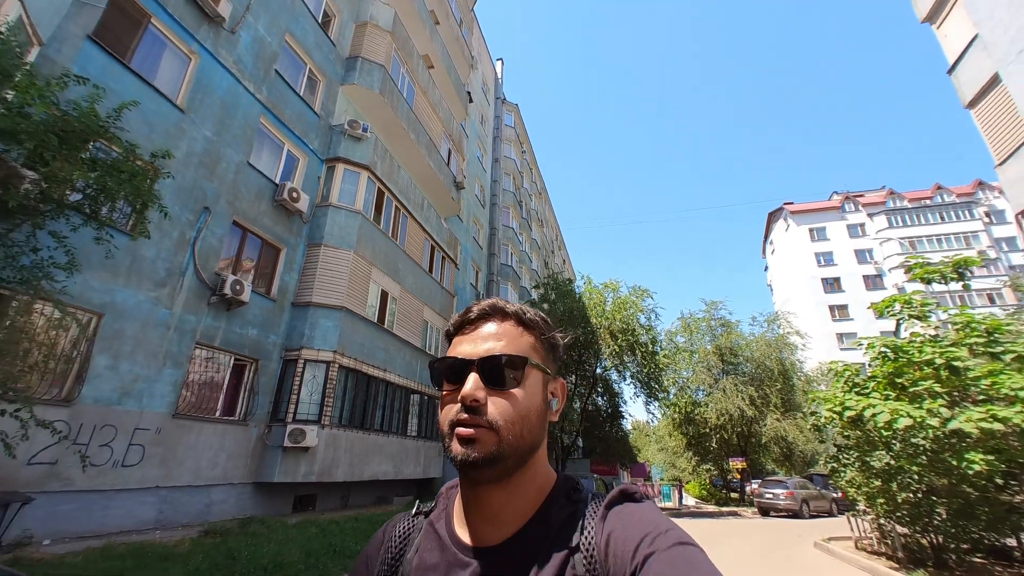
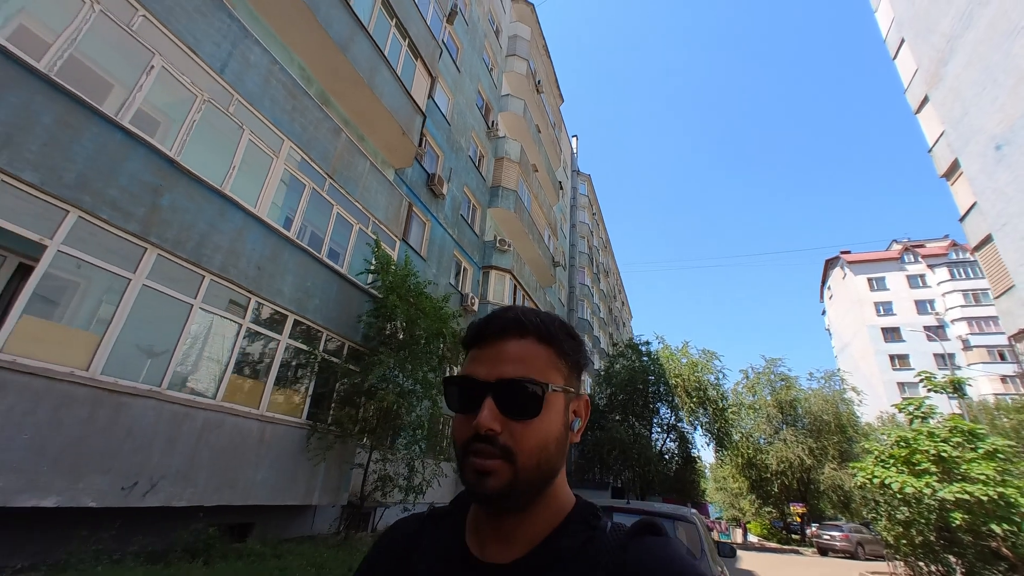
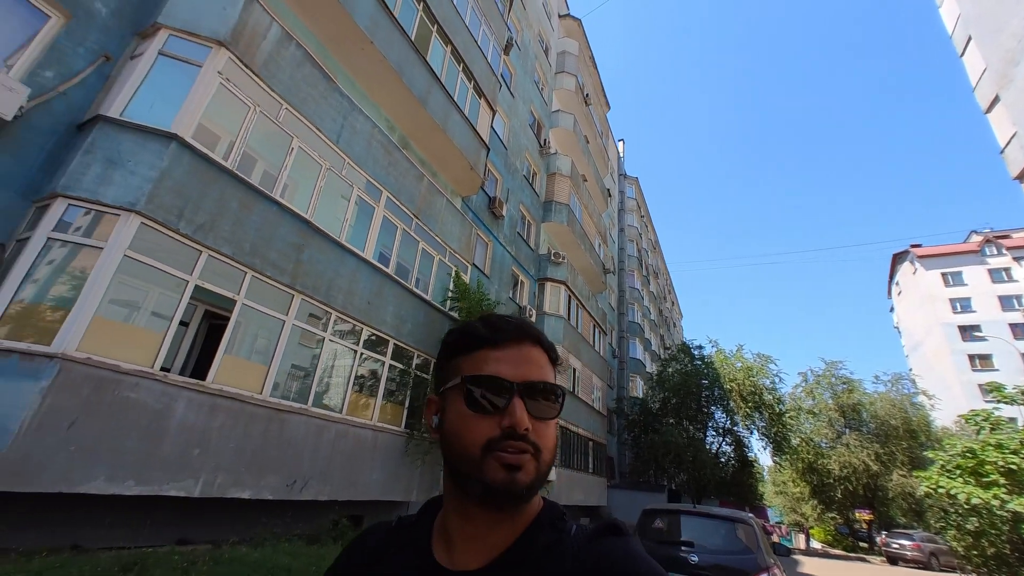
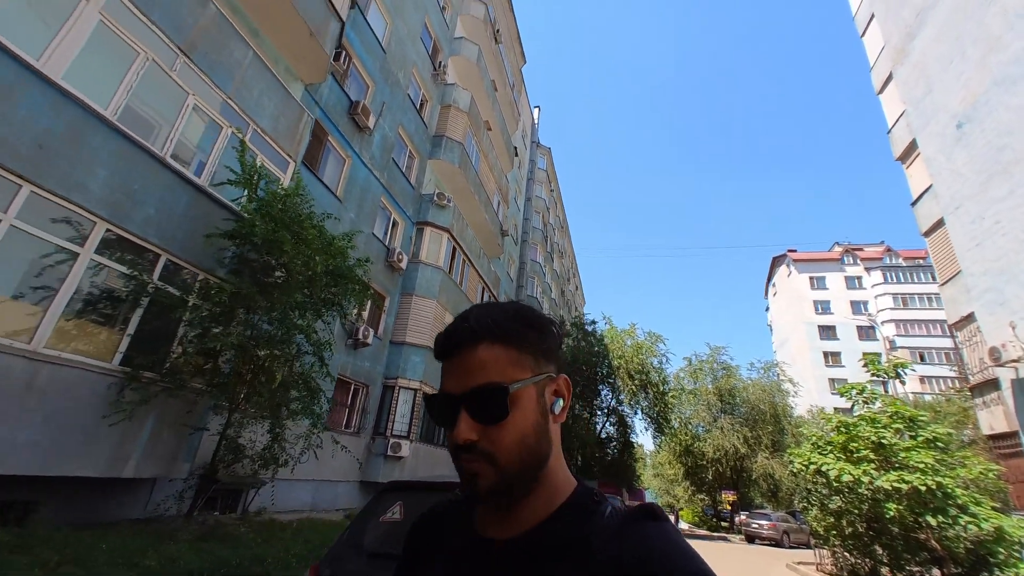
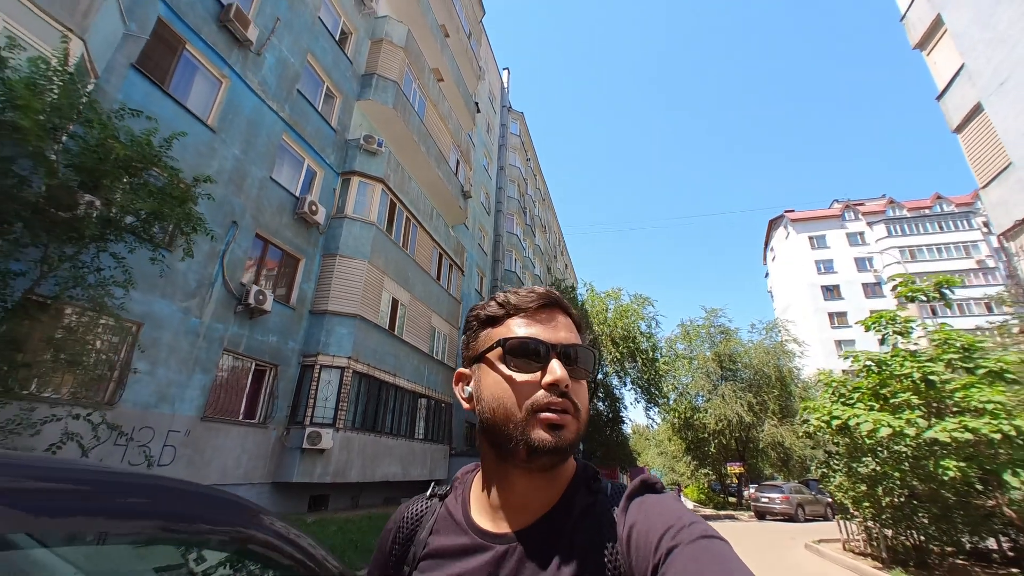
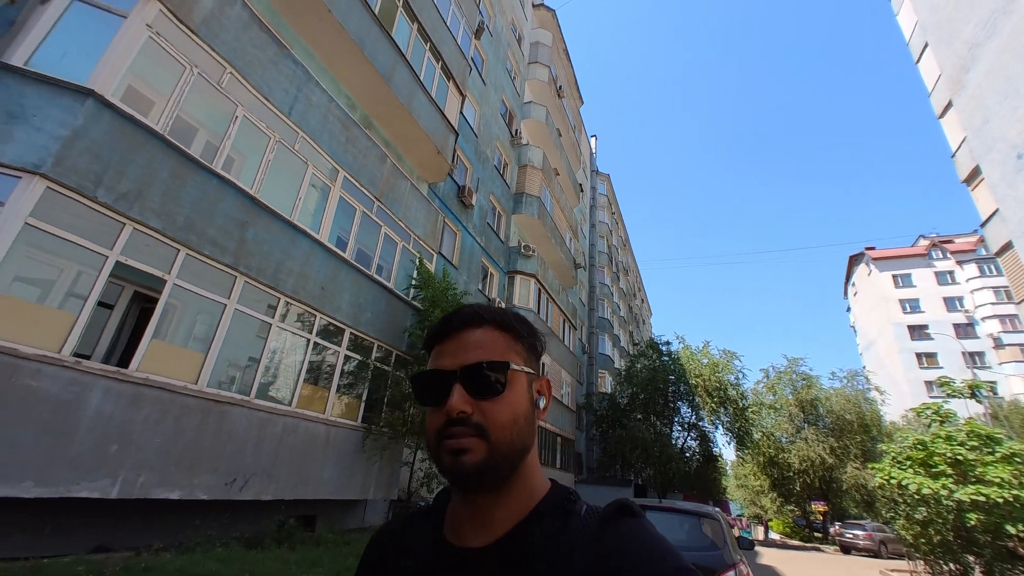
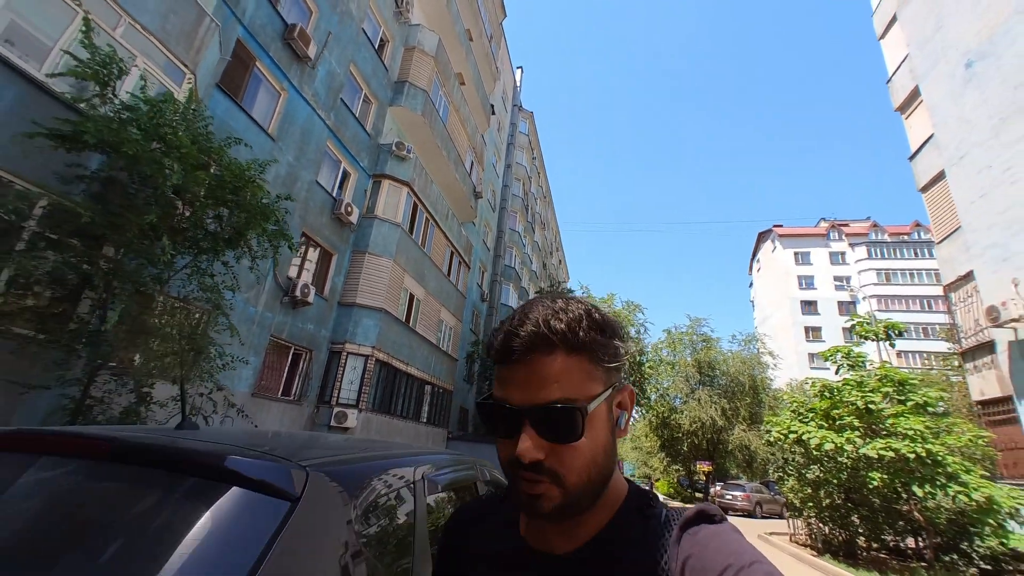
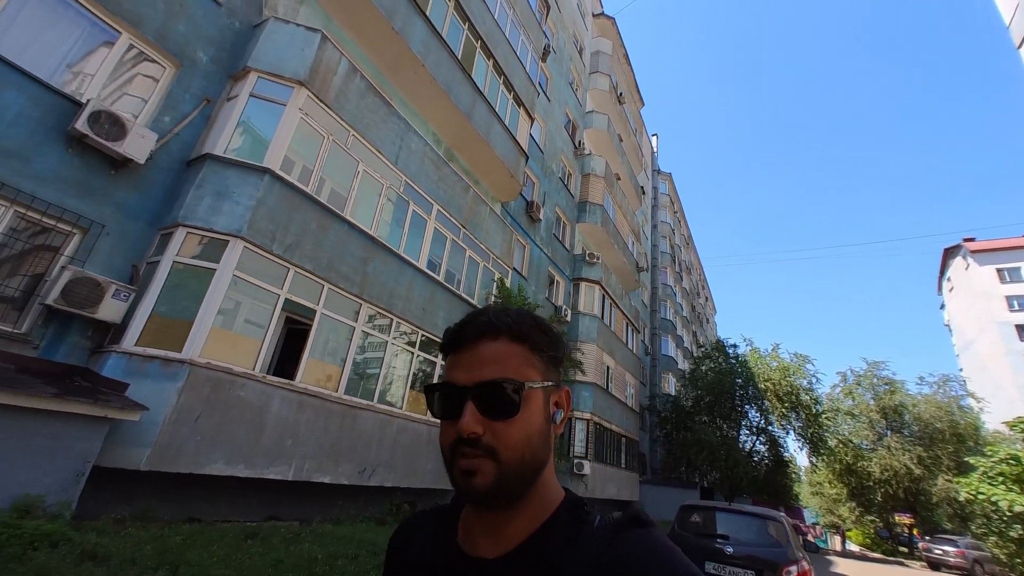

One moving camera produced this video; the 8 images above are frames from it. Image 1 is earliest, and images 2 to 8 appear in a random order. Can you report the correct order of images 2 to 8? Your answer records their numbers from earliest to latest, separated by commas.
5, 7, 4, 2, 6, 3, 8
